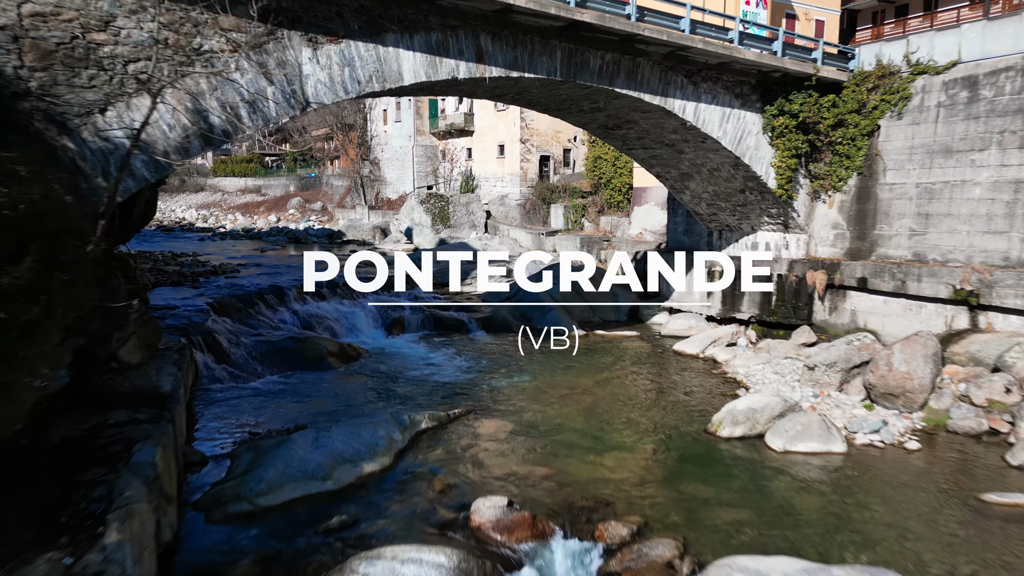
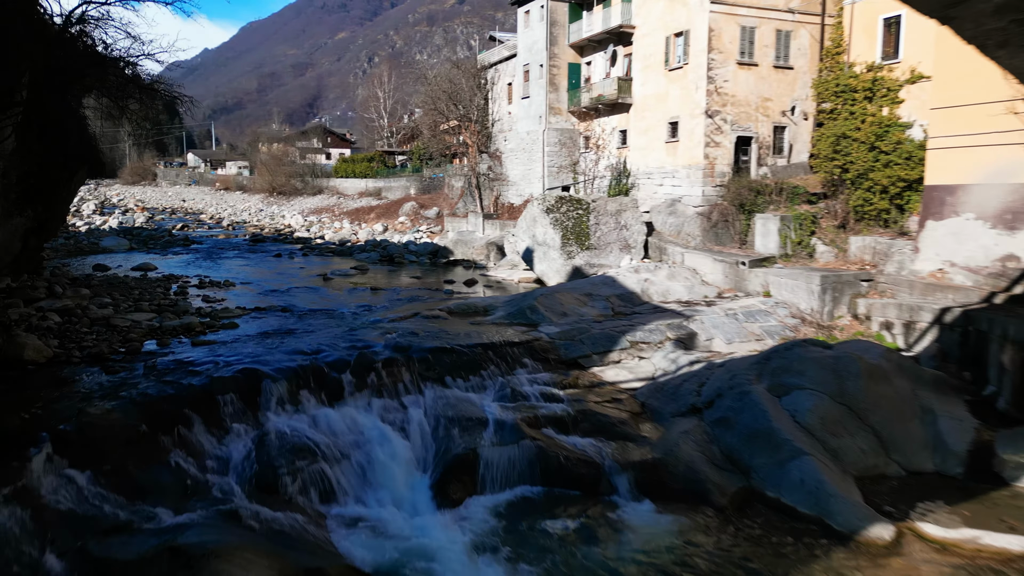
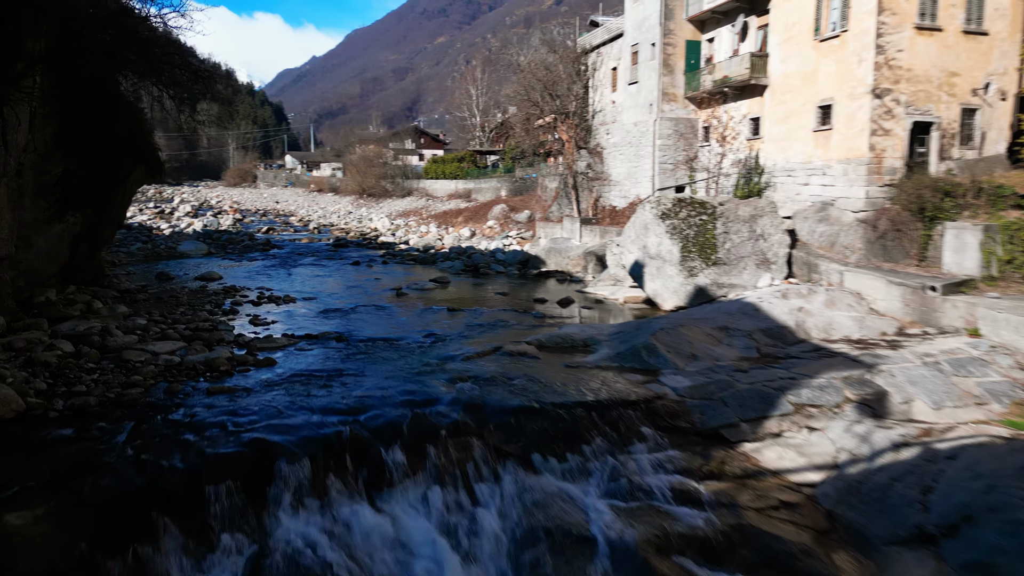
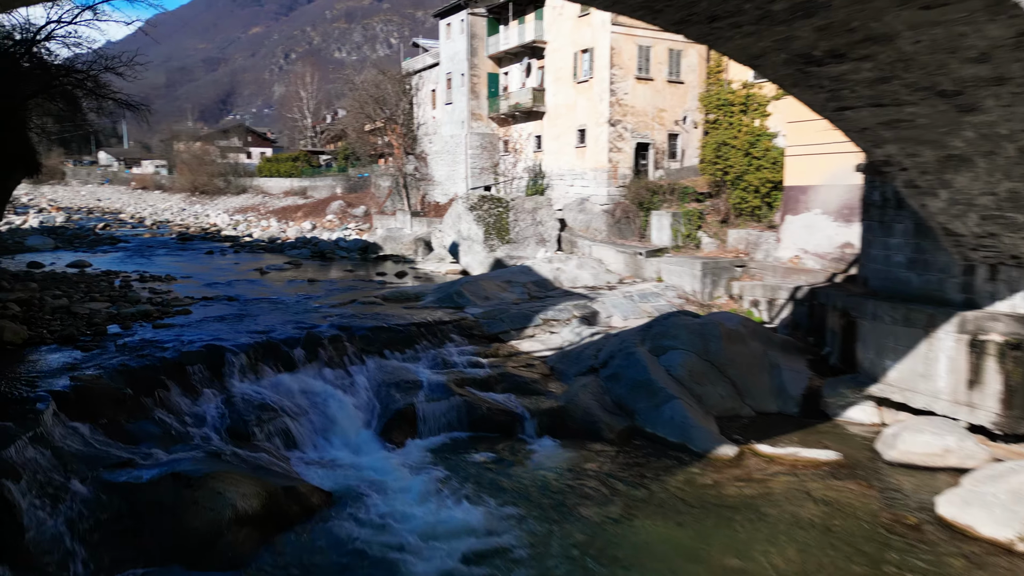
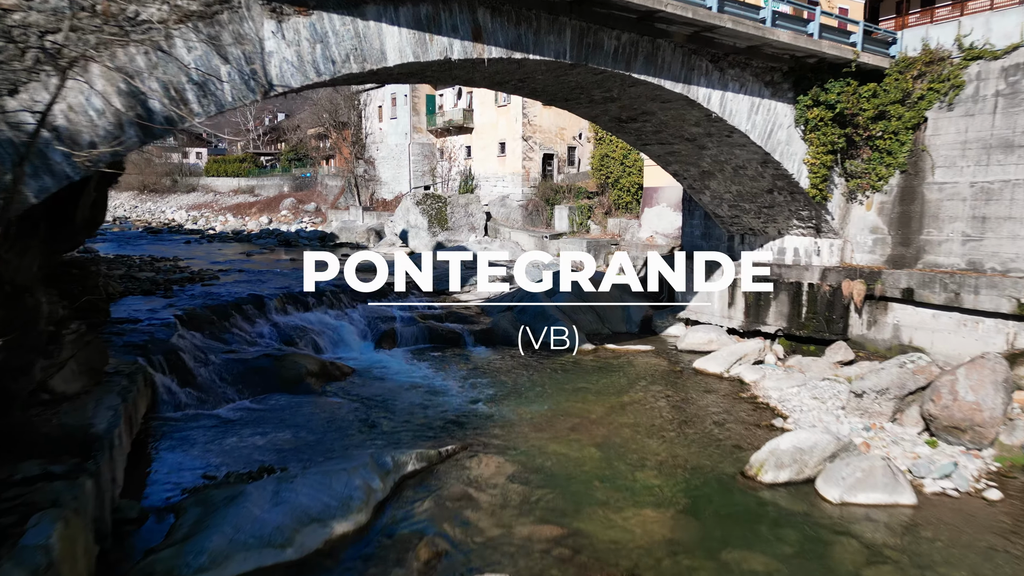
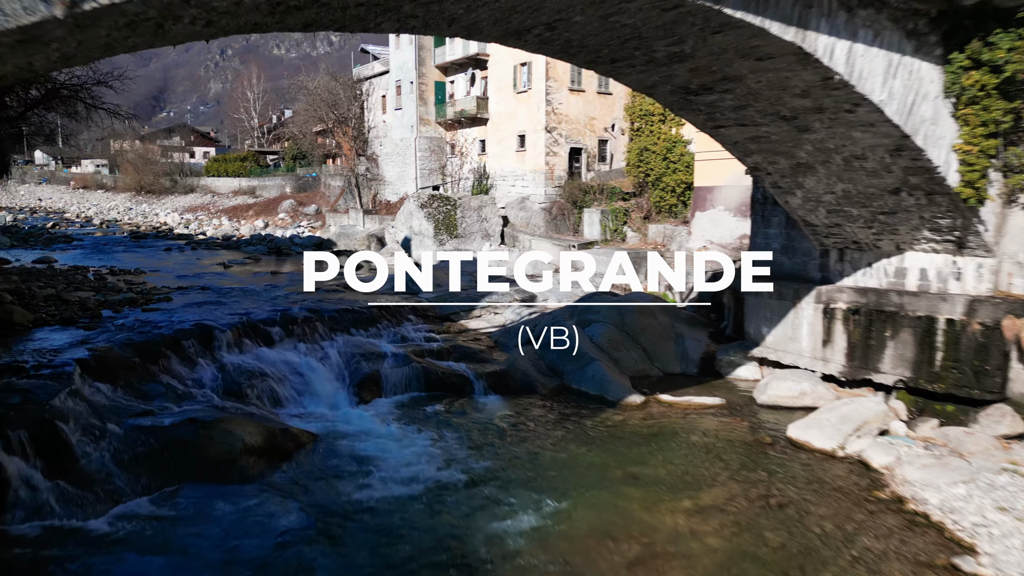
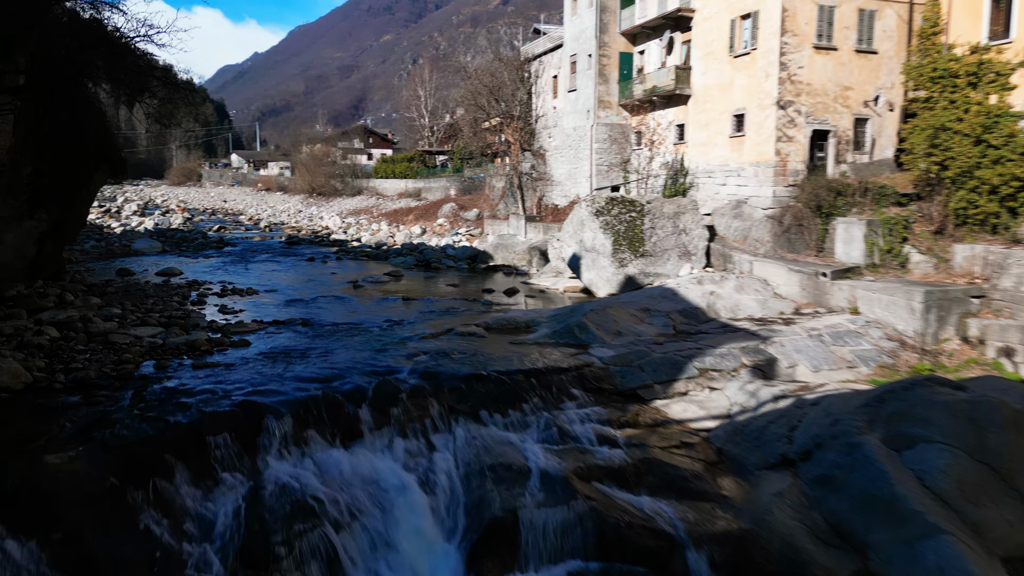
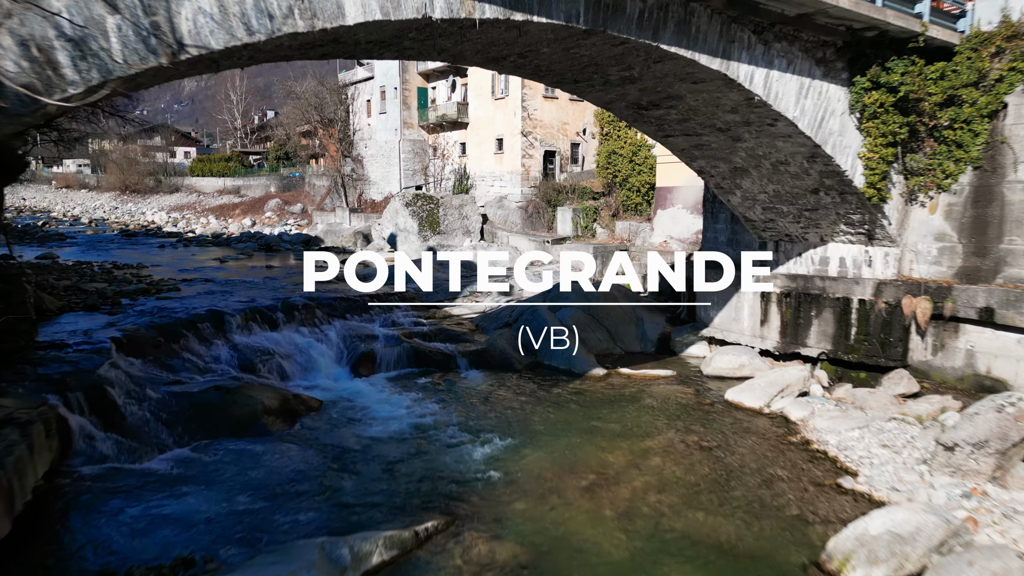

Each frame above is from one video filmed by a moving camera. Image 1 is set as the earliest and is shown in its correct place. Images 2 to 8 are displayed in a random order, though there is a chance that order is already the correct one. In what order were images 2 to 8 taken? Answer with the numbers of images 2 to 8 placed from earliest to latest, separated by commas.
5, 8, 6, 4, 2, 7, 3
